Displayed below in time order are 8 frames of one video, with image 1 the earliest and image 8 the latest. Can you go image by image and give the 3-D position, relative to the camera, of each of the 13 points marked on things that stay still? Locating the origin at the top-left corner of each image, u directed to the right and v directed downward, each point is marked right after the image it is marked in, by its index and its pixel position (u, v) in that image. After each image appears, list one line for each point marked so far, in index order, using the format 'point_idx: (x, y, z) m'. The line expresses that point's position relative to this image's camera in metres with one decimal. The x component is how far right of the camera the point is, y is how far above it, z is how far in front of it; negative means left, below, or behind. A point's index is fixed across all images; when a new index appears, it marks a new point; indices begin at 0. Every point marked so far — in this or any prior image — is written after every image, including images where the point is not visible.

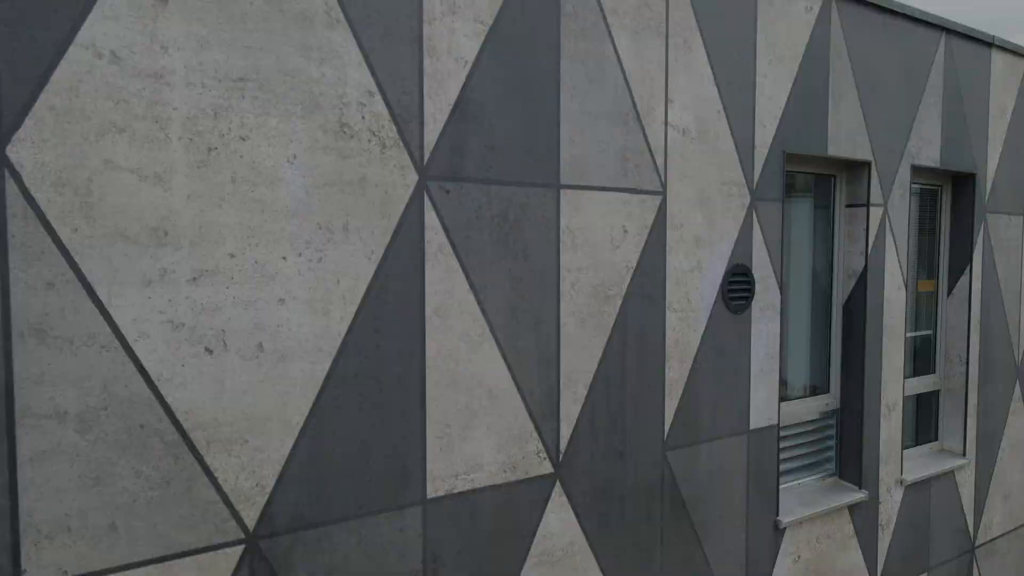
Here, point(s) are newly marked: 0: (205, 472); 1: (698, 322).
0: (-1.0, -0.6, +2.4) m
1: (+0.9, -0.2, +3.7) m
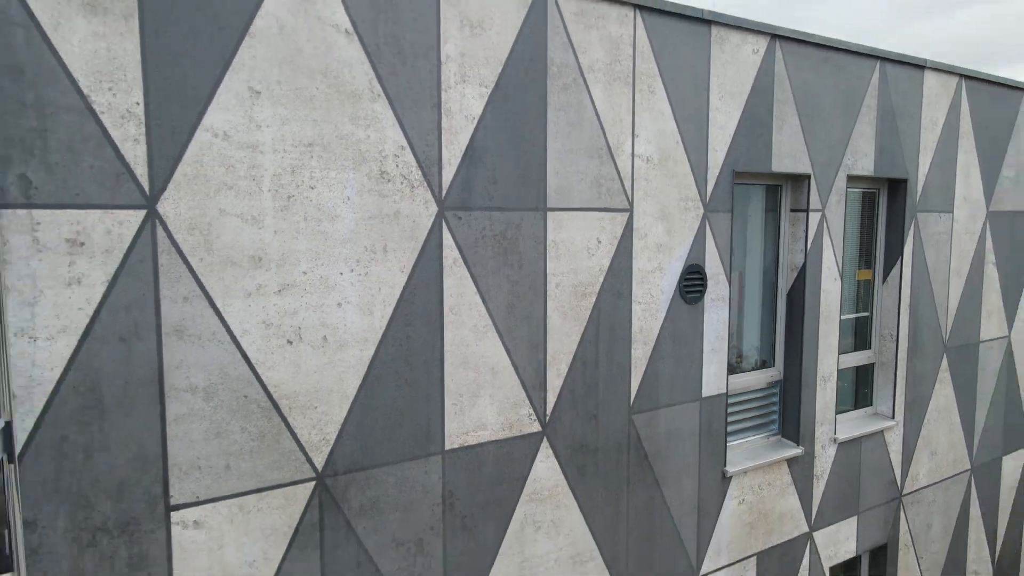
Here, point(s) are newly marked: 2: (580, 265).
0: (-1.0, -0.6, +3.3) m
1: (+0.9, -0.1, +4.6) m
2: (+0.4, +0.1, +4.2) m
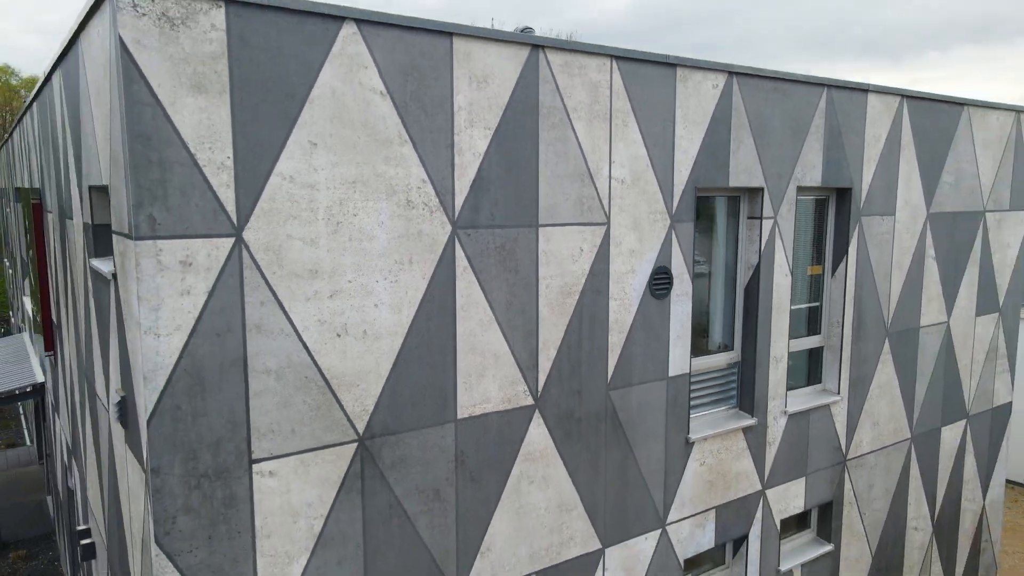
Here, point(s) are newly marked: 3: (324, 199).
0: (-1.0, -0.6, +4.3) m
1: (+0.9, -0.1, +5.5) m
2: (+0.4, +0.1, +5.2) m
3: (-1.0, +0.5, +4.1) m
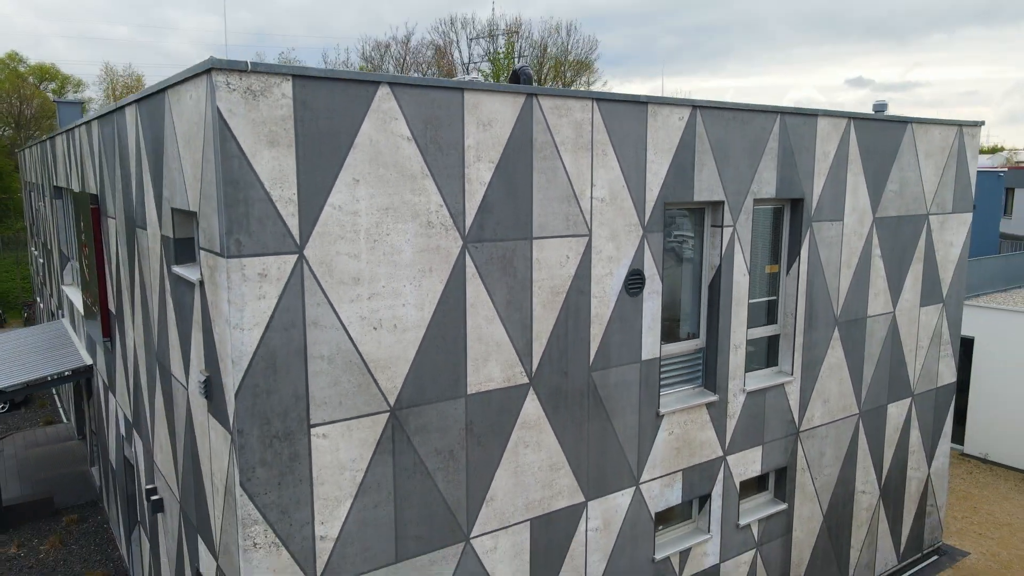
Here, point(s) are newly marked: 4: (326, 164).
0: (-1.0, -0.7, +5.5) m
1: (+0.9, -0.1, +6.7) m
2: (+0.4, +0.1, +6.3) m
3: (-1.0, +0.5, +5.3) m
4: (-1.2, +0.8, +5.0) m
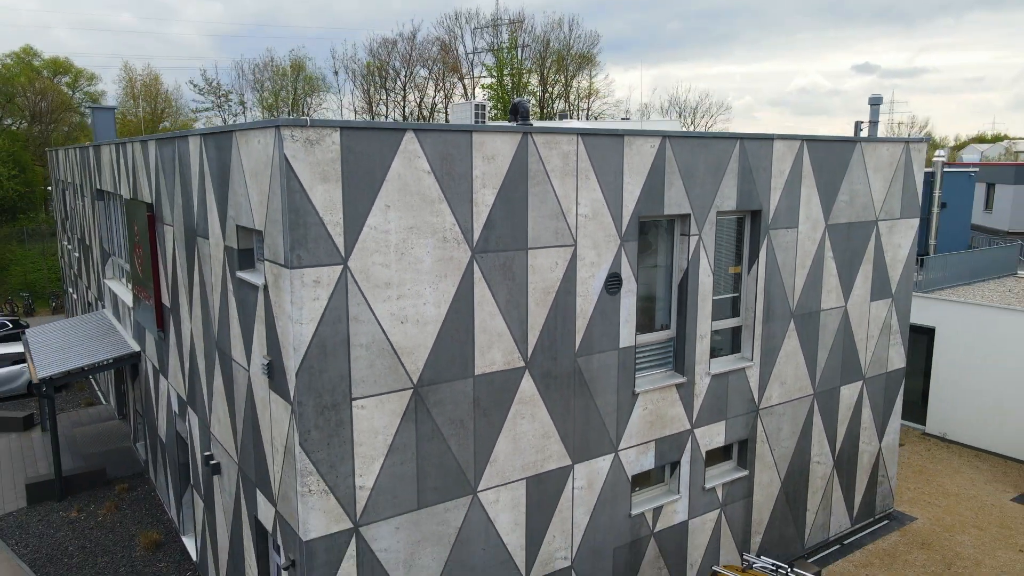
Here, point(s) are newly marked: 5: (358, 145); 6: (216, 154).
0: (-1.0, -0.7, +6.9) m
1: (+0.9, -0.1, +8.1) m
2: (+0.3, +0.1, +7.7) m
3: (-1.0, +0.4, +6.7) m
4: (-1.3, +0.8, +6.4) m
5: (-1.3, +1.2, +6.3) m
6: (-3.0, +1.4, +7.7) m
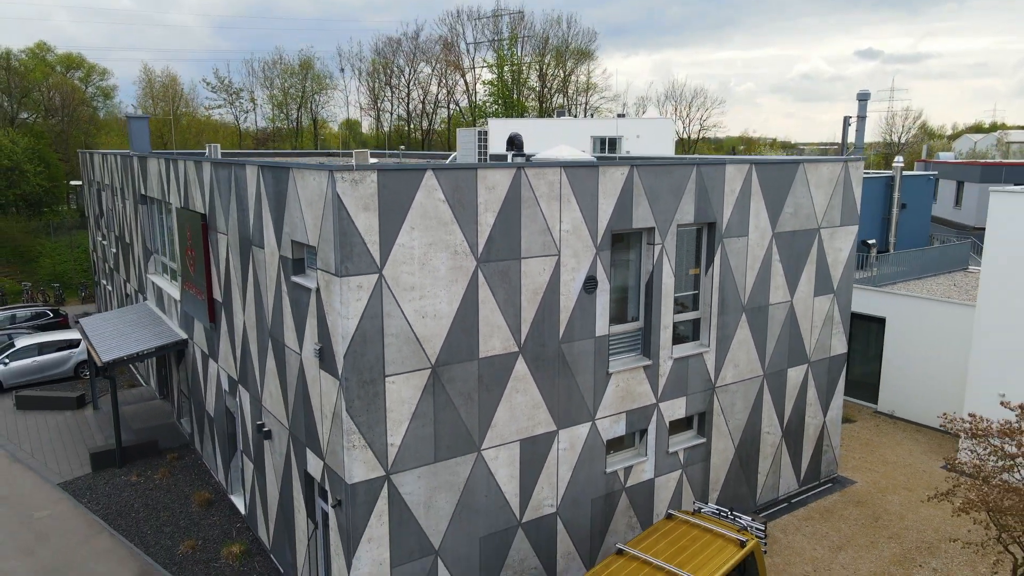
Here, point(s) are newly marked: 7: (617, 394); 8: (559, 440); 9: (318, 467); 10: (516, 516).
0: (-1.1, -0.7, +8.9) m
1: (+0.8, -0.1, +10.1) m
2: (+0.3, +0.1, +9.7) m
3: (-1.1, +0.4, +8.6) m
4: (-1.3, +0.8, +8.4) m
5: (-1.3, +1.2, +8.3) m
6: (-3.1, +1.3, +9.6) m
7: (+1.5, -1.5, +10.8) m
8: (+0.7, -2.1, +10.3) m
9: (-2.4, -2.2, +9.4) m
10: (+0.1, -3.0, +10.1) m
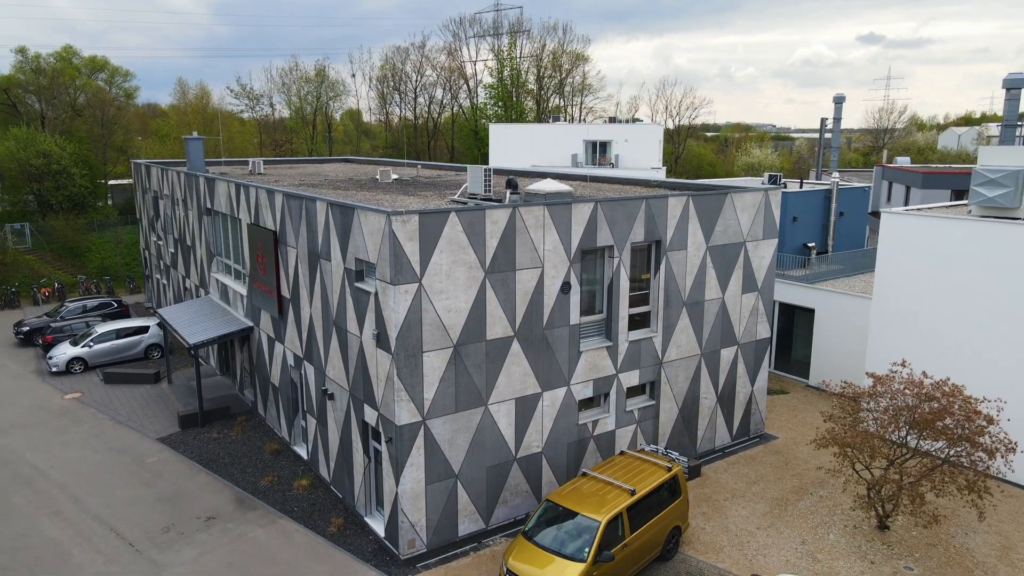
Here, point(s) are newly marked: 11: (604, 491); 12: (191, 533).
0: (-1.1, -0.8, +12.9) m
1: (+0.8, -0.2, +14.1) m
2: (+0.3, +0.1, +13.7) m
3: (-1.1, +0.3, +12.6) m
4: (-1.3, +0.7, +12.4) m
5: (-1.4, +1.1, +12.3) m
6: (-3.1, +1.3, +13.6) m
7: (+1.5, -1.6, +14.8) m
8: (+0.6, -2.1, +14.3) m
9: (-2.5, -2.3, +13.4) m
10: (0.0, -3.1, +14.1) m
11: (+1.6, -3.4, +12.8) m
12: (-6.1, -4.7, +14.3) m
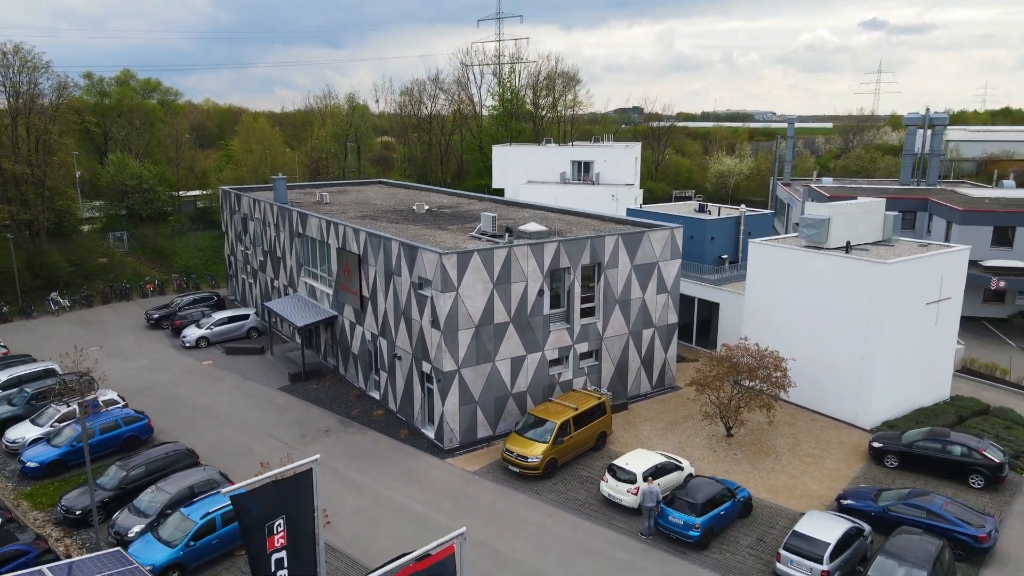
0: (-1.2, -1.0, +22.5) m
1: (+0.7, -0.3, +23.7) m
2: (+0.2, -0.1, +23.3) m
3: (-1.2, +0.2, +22.2) m
4: (-1.4, +0.5, +22.0) m
5: (-1.5, +0.9, +21.9) m
6: (-3.2, +1.1, +23.2) m
7: (+1.4, -1.7, +24.5) m
8: (+0.5, -2.3, +24.0) m
9: (-2.6, -2.5, +23.1) m
10: (-0.1, -3.2, +23.8) m
11: (+1.5, -3.6, +22.5) m
12: (-6.2, -4.8, +24.0) m
